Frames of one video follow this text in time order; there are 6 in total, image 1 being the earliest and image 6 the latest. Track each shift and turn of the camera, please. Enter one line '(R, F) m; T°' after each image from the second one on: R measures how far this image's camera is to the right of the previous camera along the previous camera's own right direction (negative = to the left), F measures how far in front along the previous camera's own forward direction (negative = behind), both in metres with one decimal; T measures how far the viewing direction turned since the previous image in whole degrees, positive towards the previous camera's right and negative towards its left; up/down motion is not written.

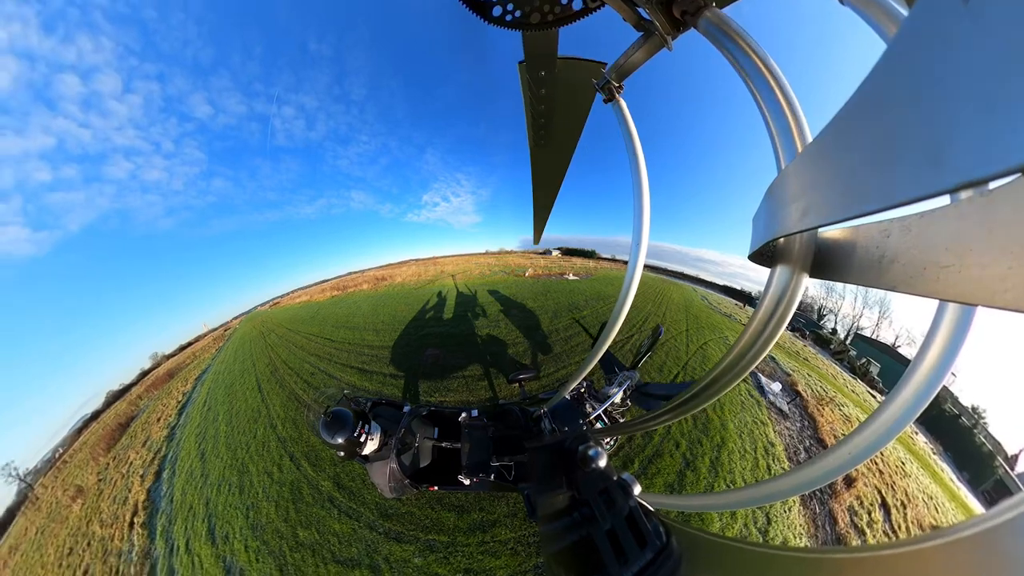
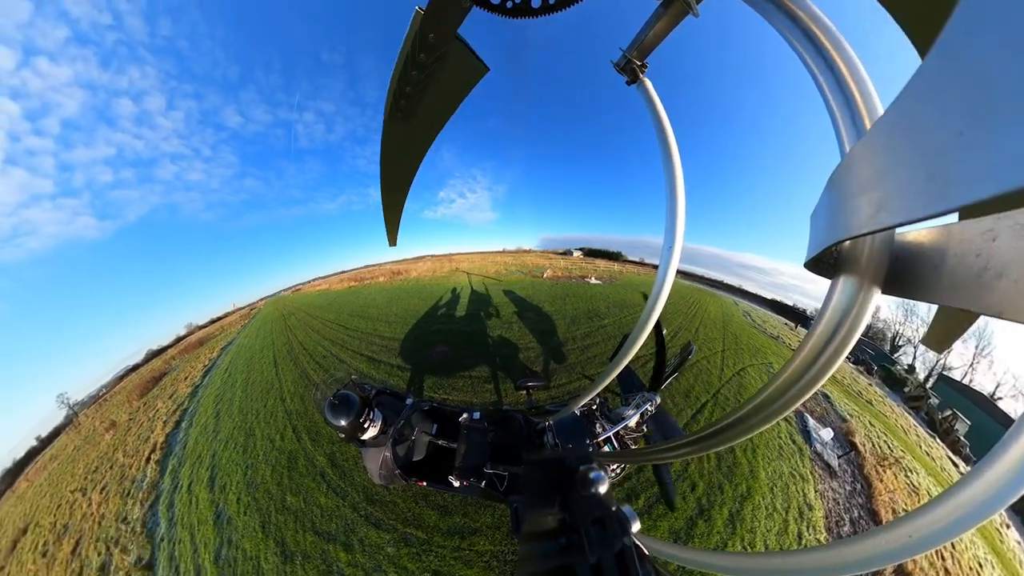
(+0.4, +0.1) m; -10°
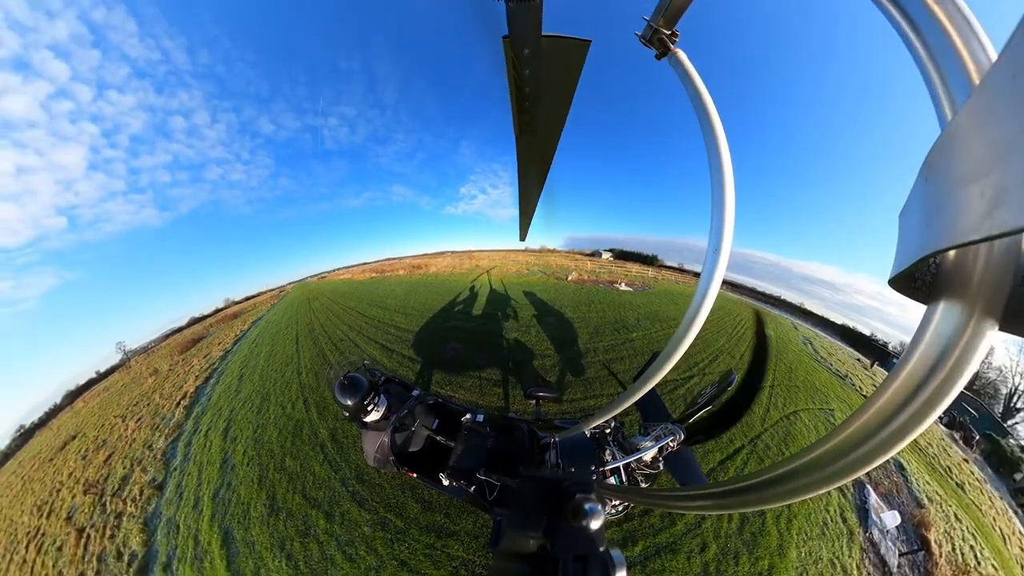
(+0.5, +0.1) m; -10°
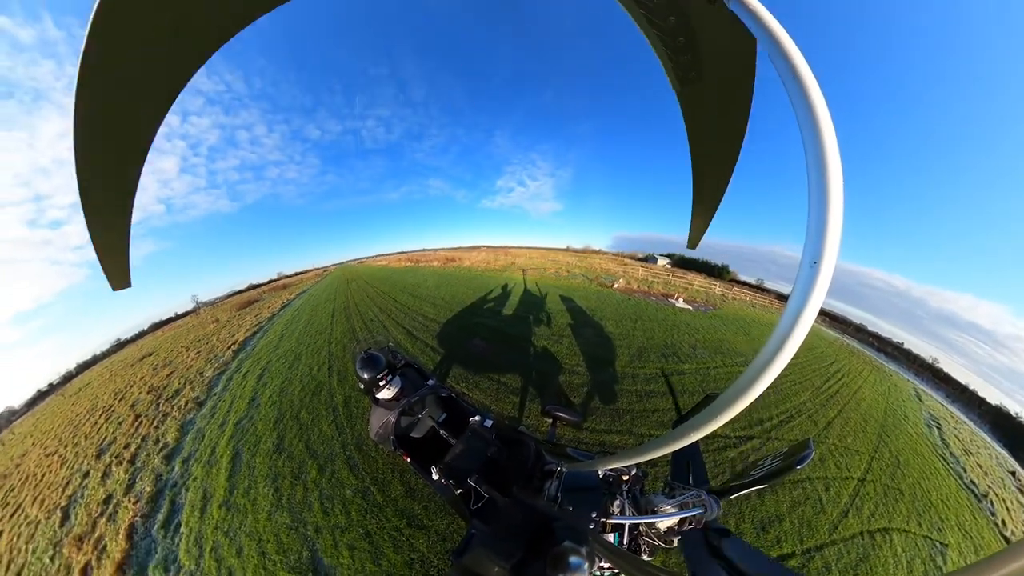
(+0.7, +0.2) m; -16°
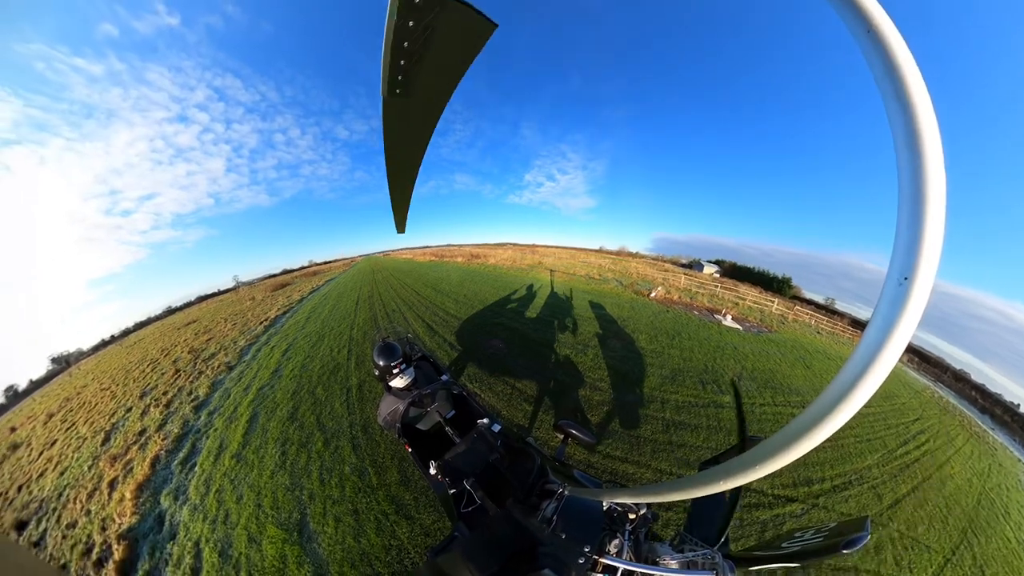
(+0.3, +0.2) m; -10°
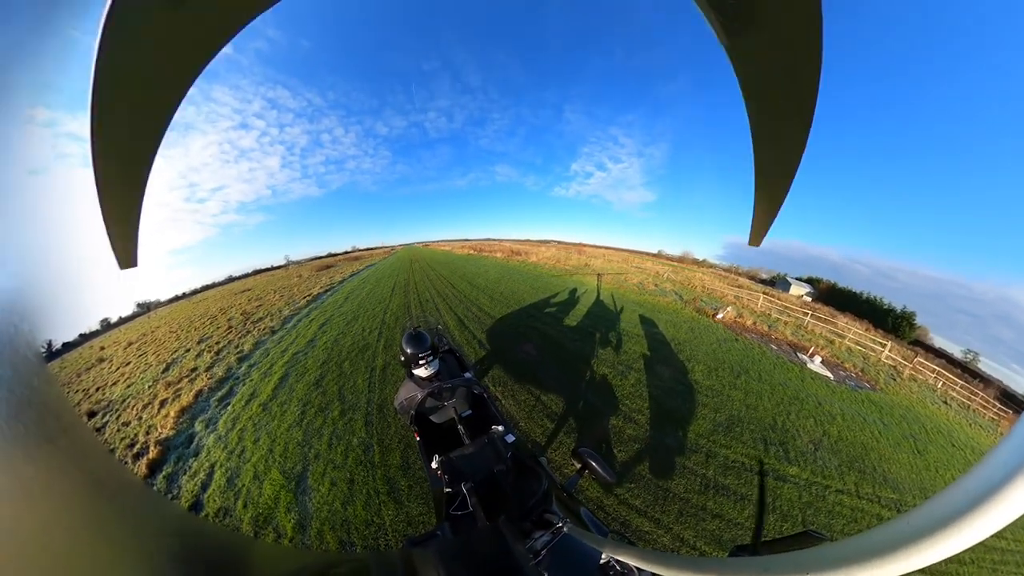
(+0.5, +0.4) m; -16°
